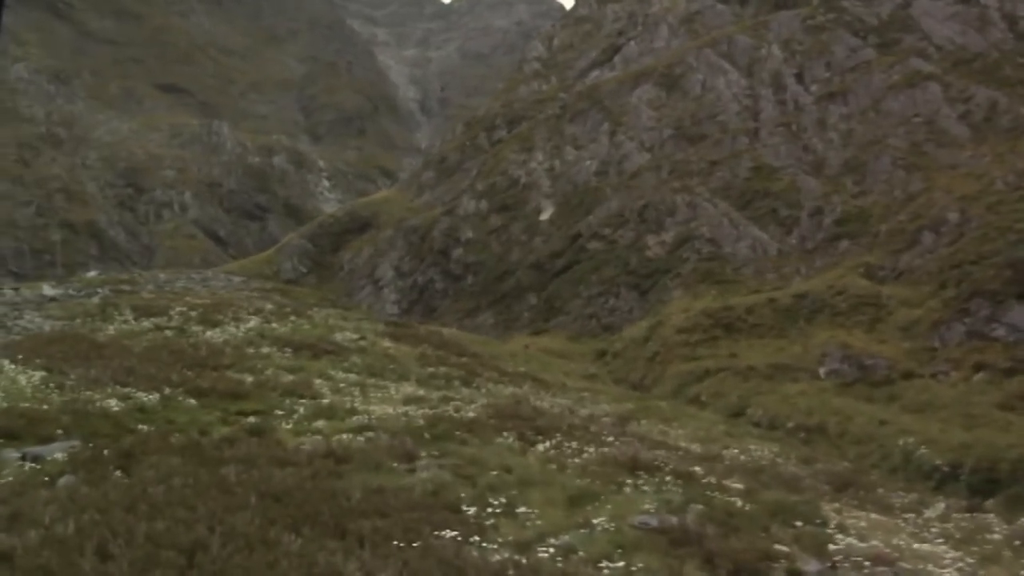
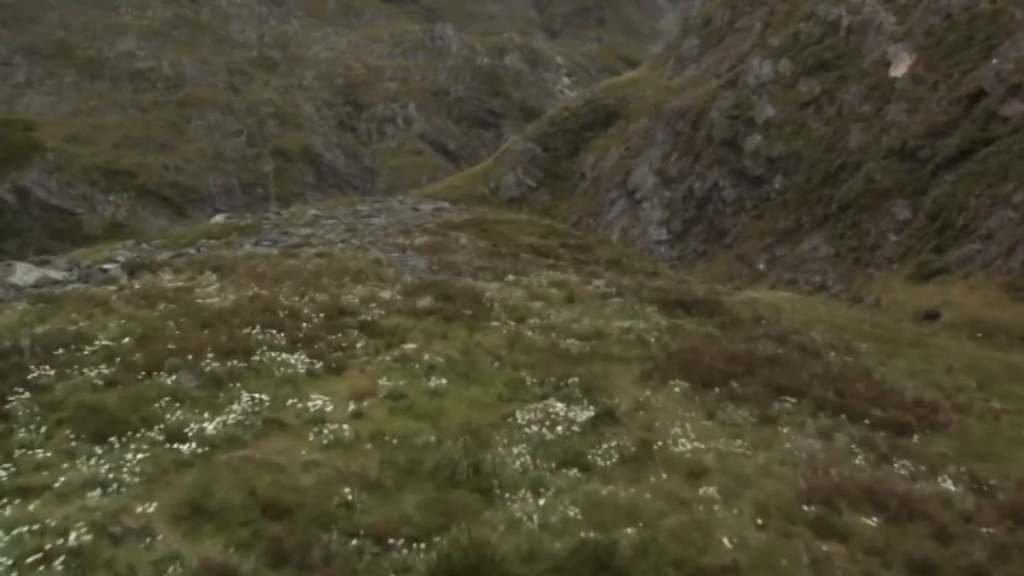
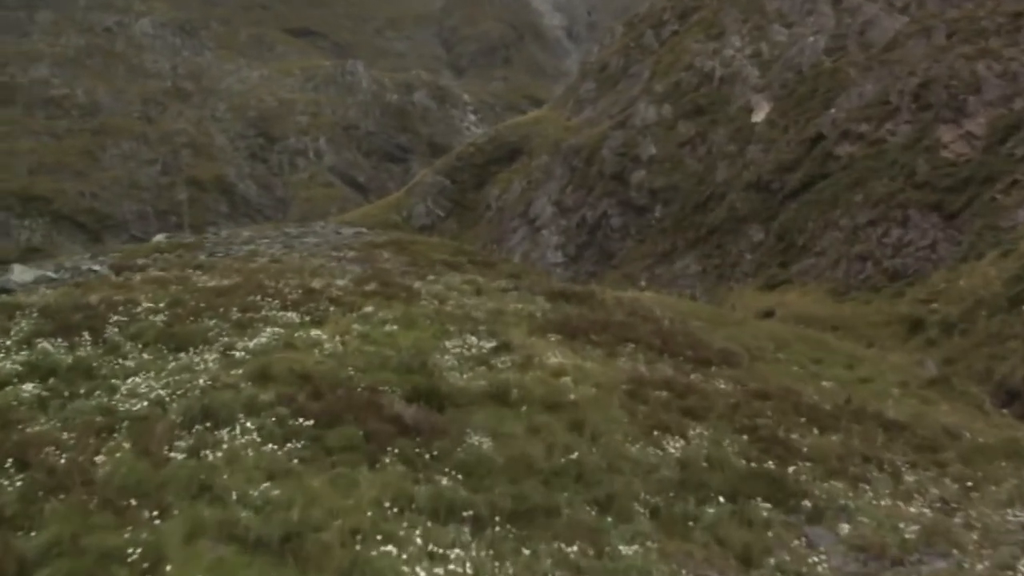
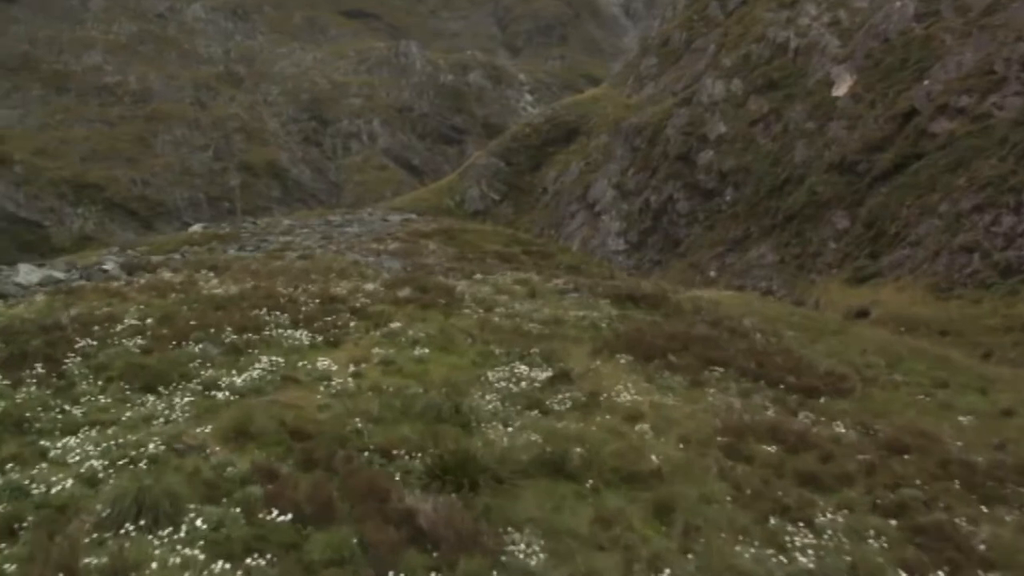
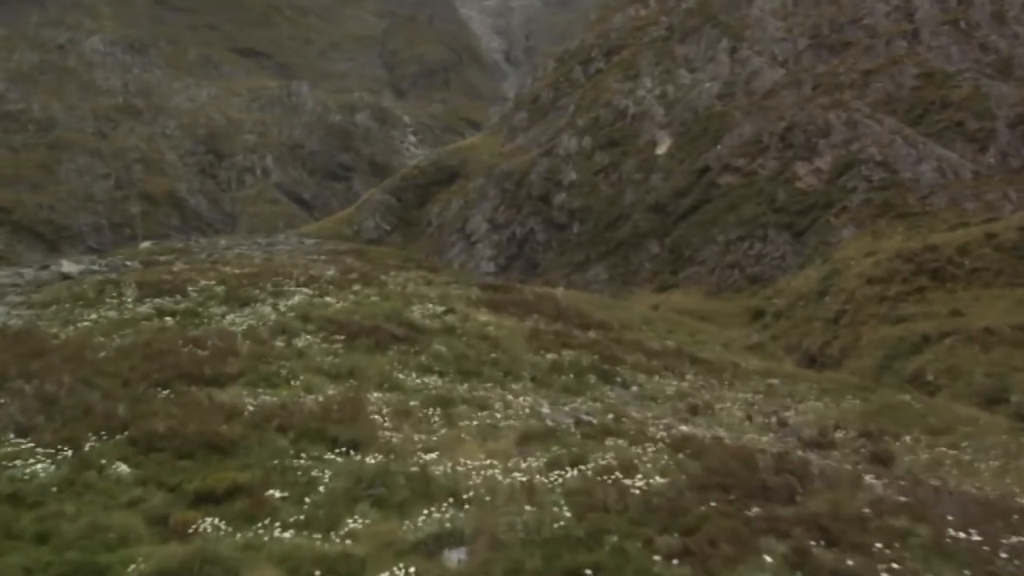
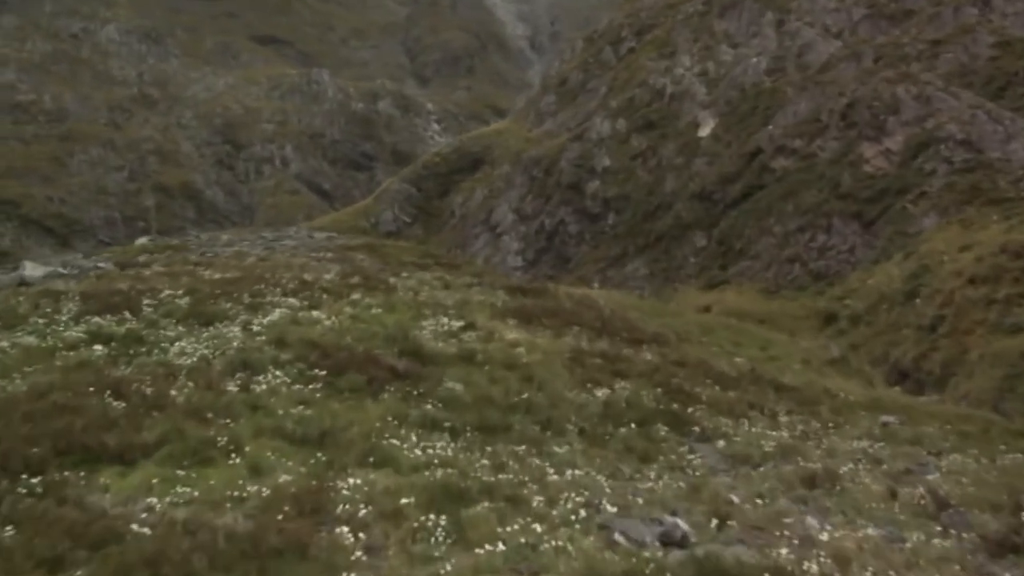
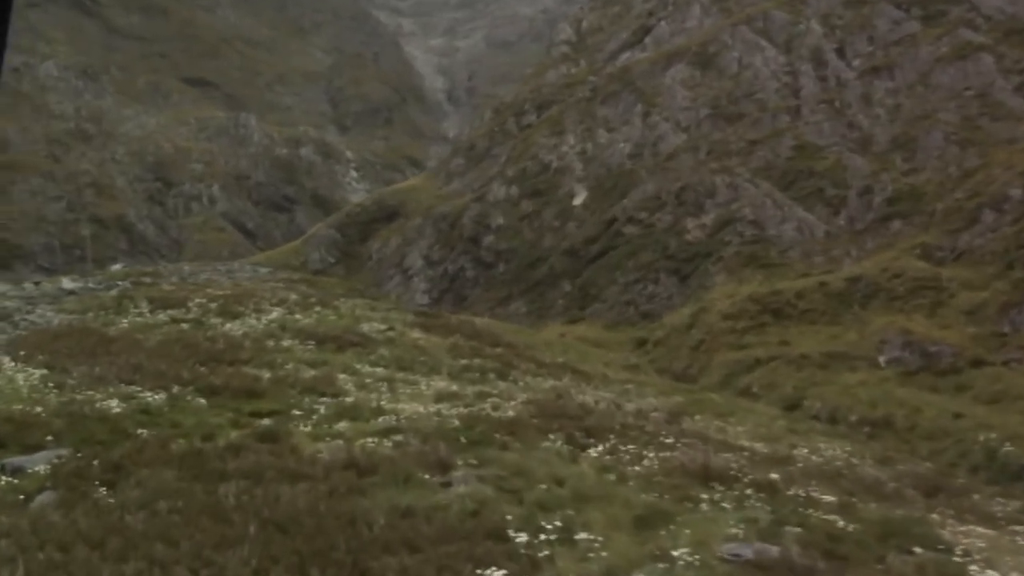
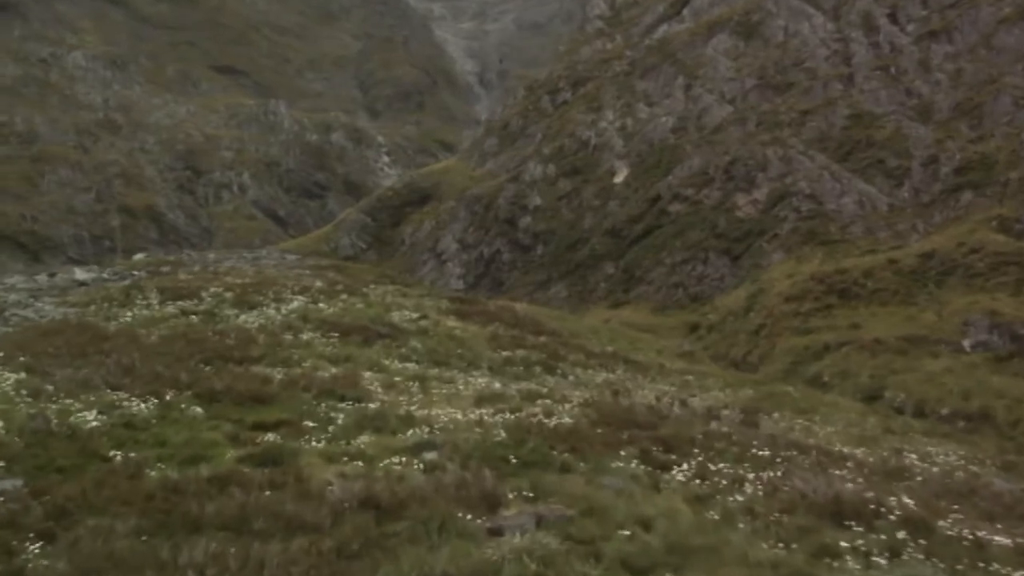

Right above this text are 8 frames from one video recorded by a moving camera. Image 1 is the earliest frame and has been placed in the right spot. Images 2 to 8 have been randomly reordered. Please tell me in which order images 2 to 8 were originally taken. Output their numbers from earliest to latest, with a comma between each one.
7, 8, 5, 6, 3, 4, 2
